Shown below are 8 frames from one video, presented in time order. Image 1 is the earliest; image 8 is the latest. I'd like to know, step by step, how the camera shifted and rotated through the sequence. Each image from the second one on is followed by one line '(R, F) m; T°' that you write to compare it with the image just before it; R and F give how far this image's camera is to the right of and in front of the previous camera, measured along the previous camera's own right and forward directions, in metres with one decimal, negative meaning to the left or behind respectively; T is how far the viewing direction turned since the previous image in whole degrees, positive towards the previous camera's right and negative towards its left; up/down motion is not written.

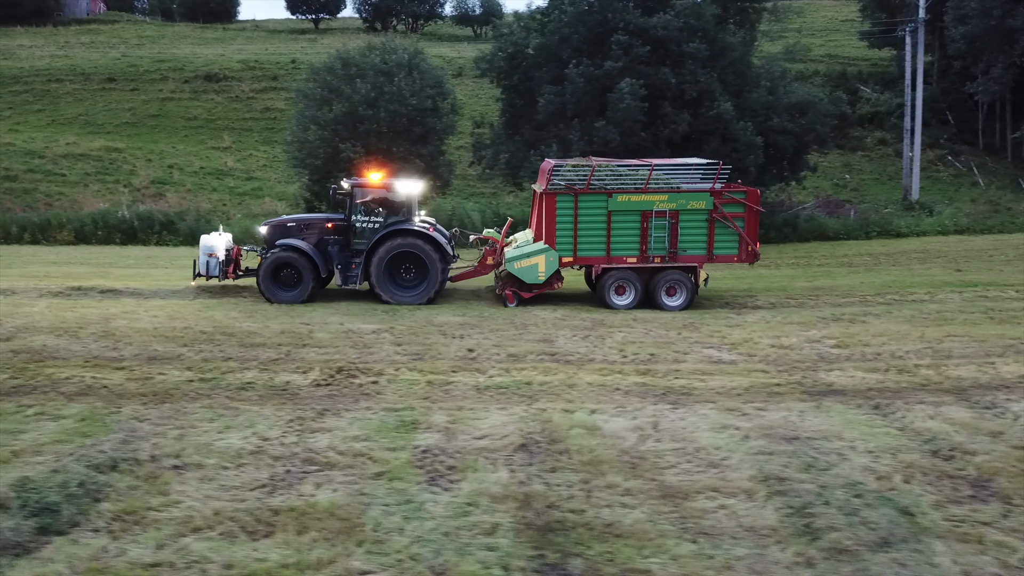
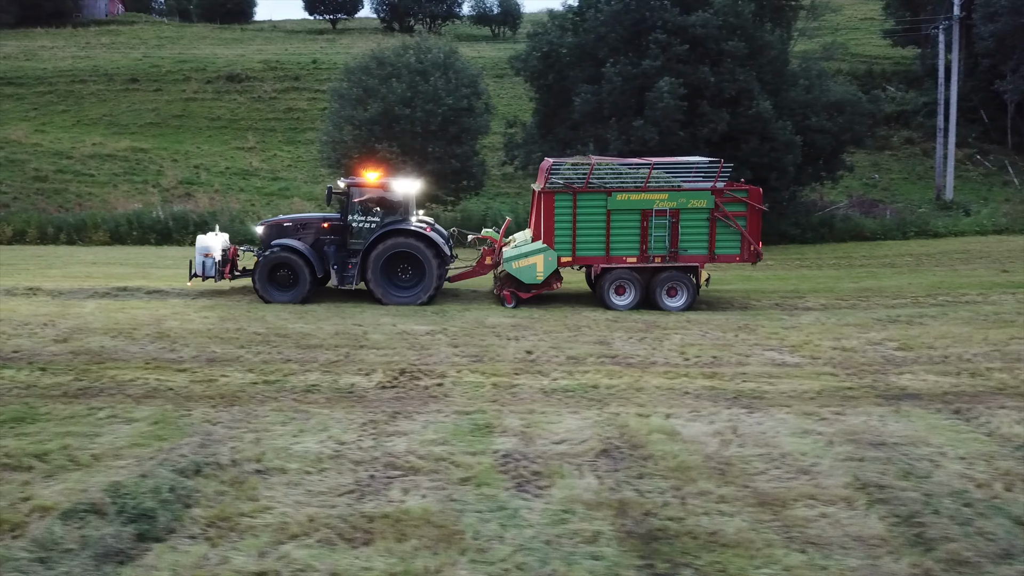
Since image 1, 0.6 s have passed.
(-0.6, +0.1) m; -1°
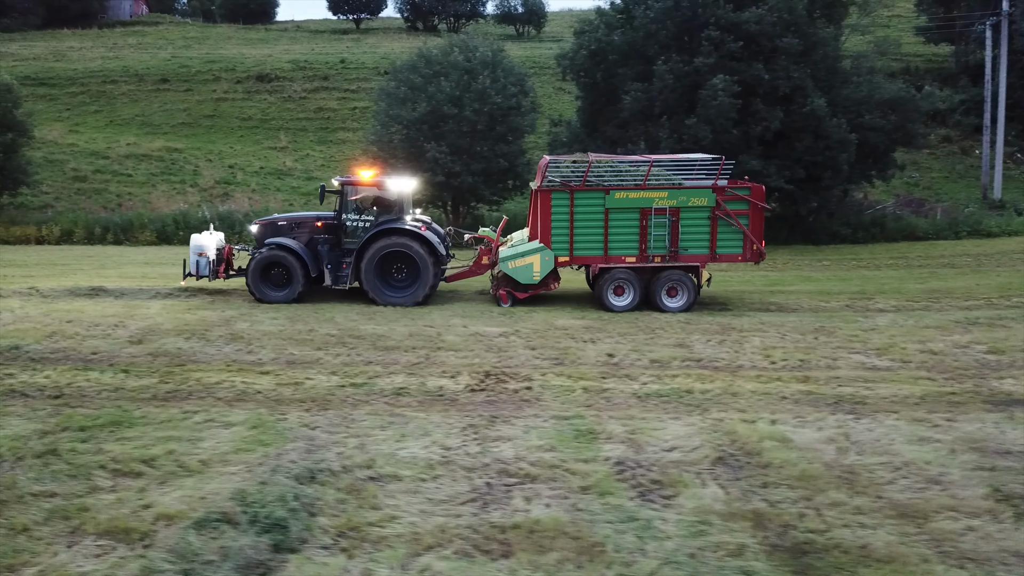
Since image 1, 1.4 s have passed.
(-0.7, +0.2) m; -1°
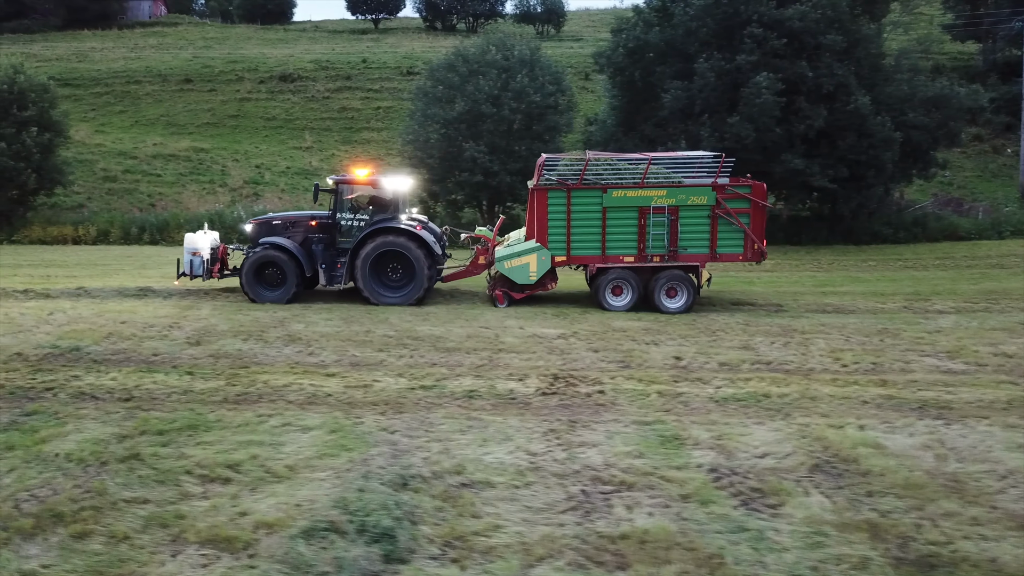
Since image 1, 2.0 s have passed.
(-0.6, +0.1) m; -1°
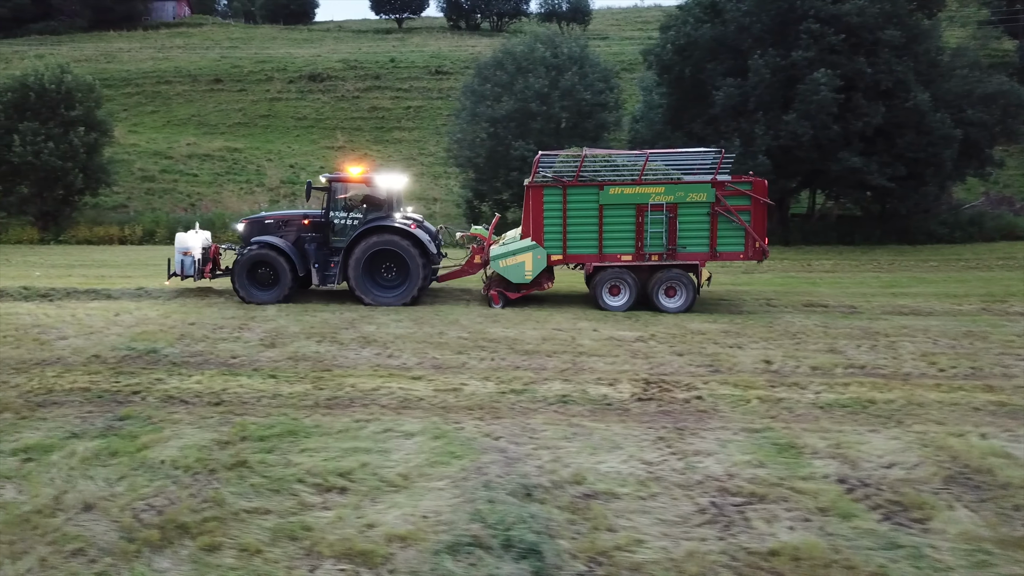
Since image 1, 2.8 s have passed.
(-0.7, +0.2) m; -1°
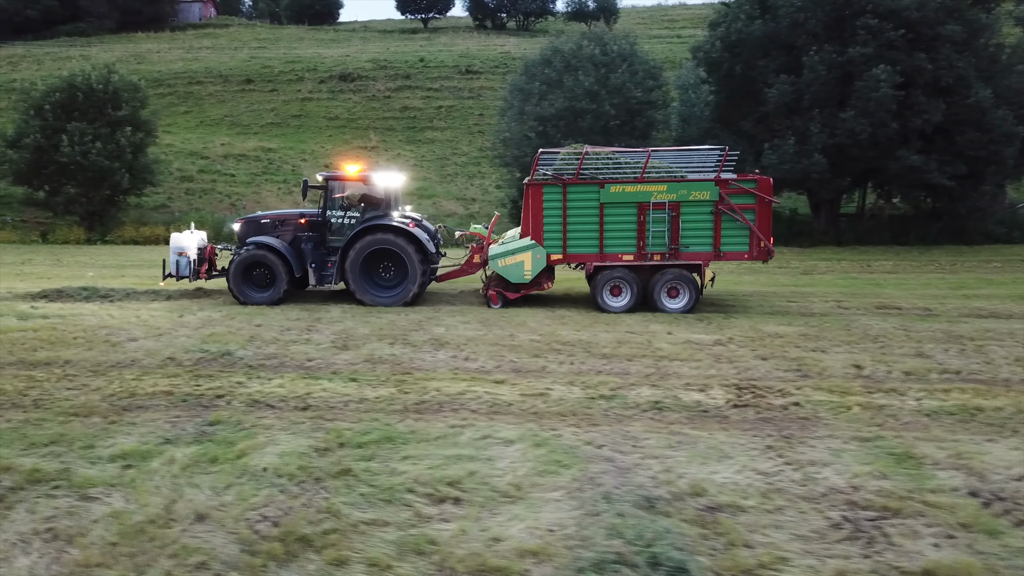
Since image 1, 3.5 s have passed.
(-0.6, +0.2) m; -1°
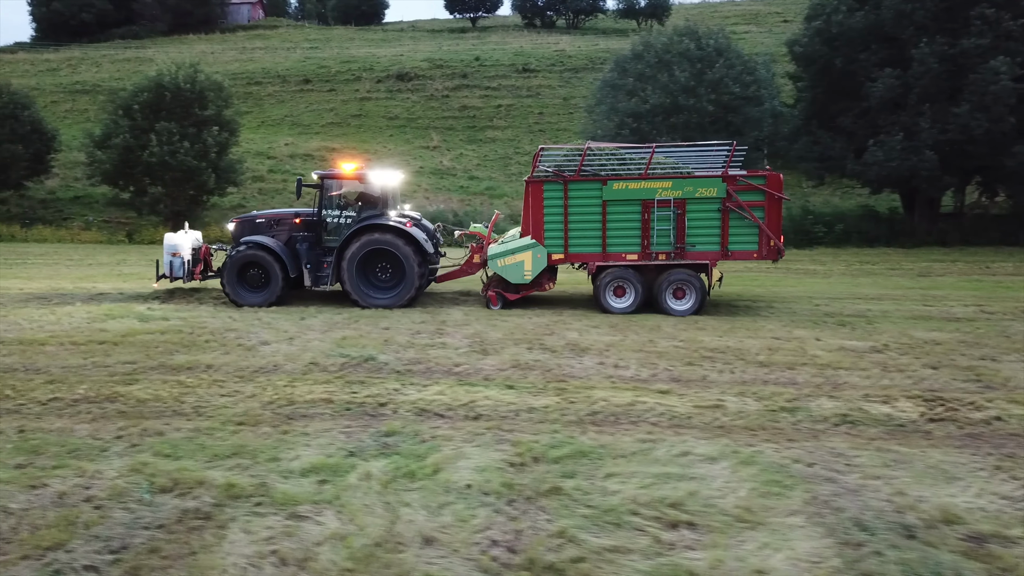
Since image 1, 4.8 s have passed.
(-1.2, +0.3) m; -2°
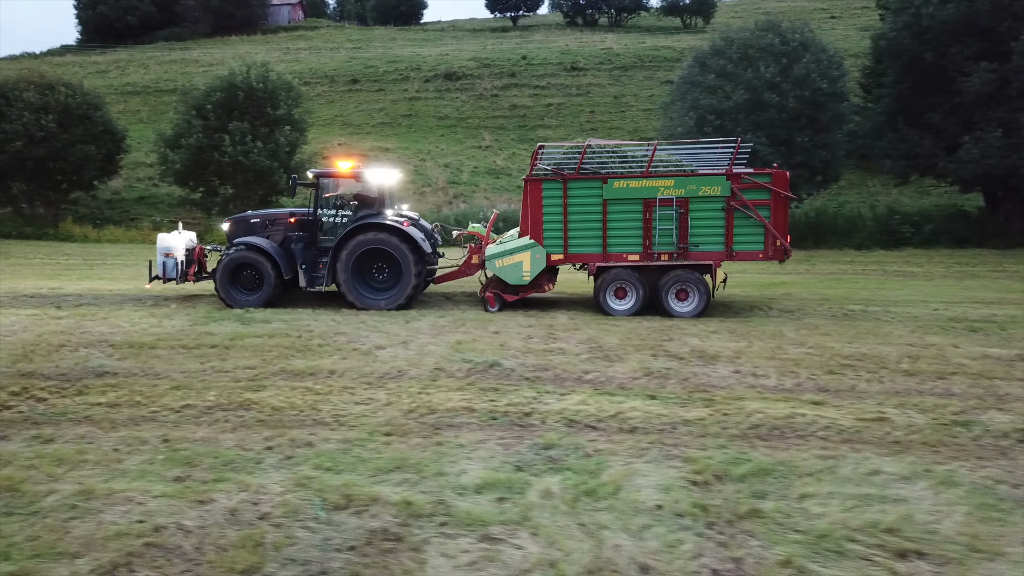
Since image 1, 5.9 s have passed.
(-1.0, +0.3) m; -2°
